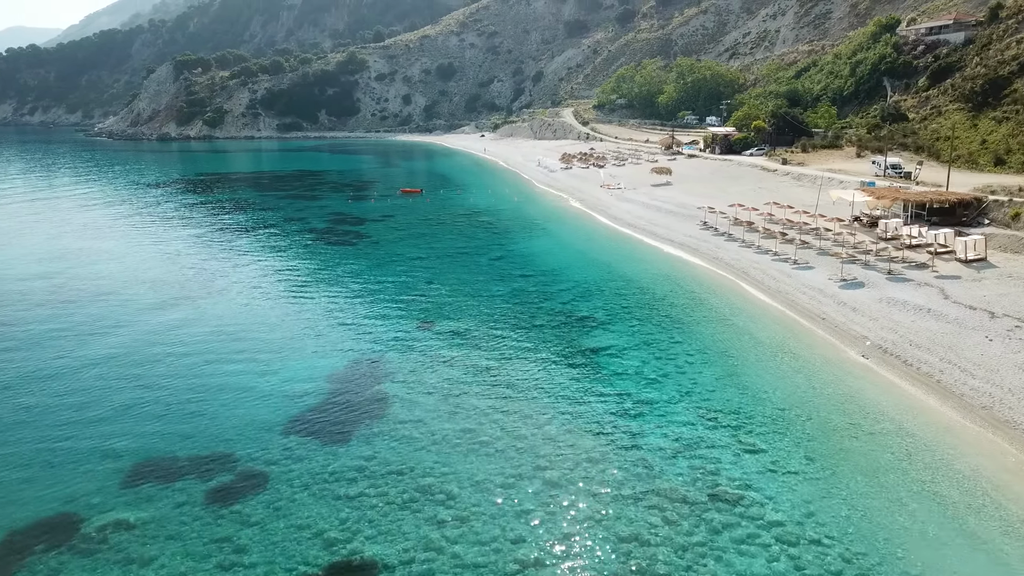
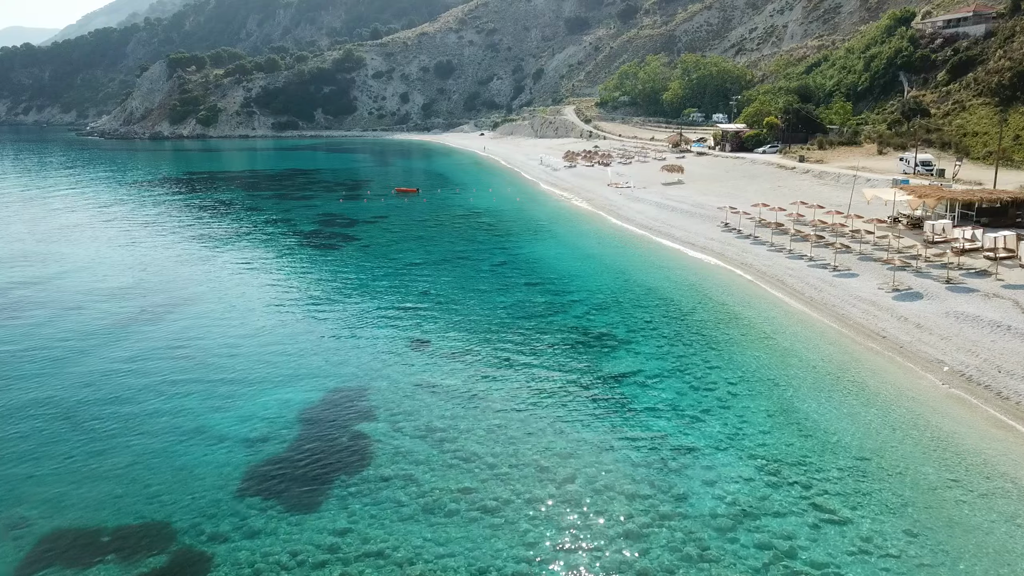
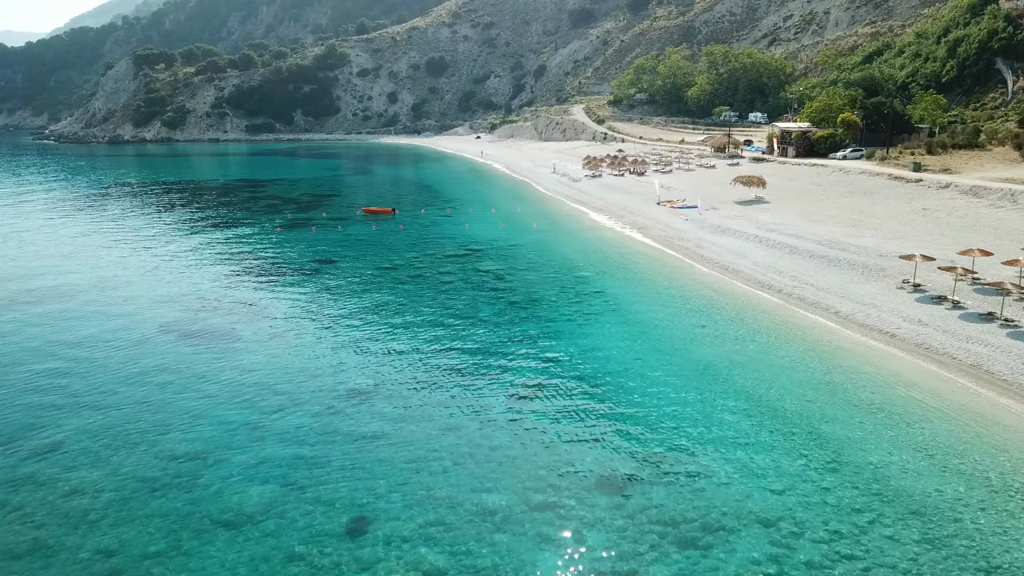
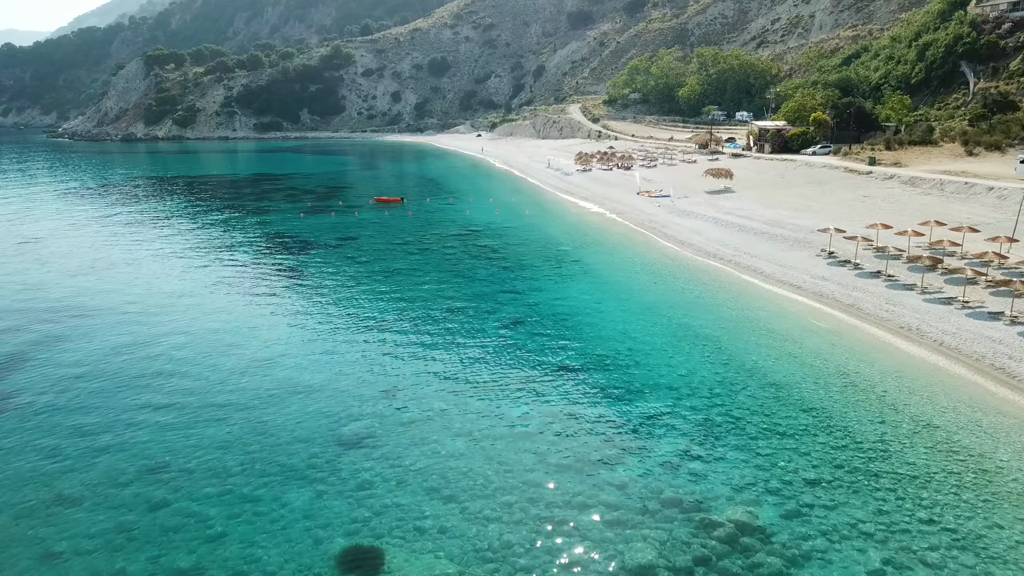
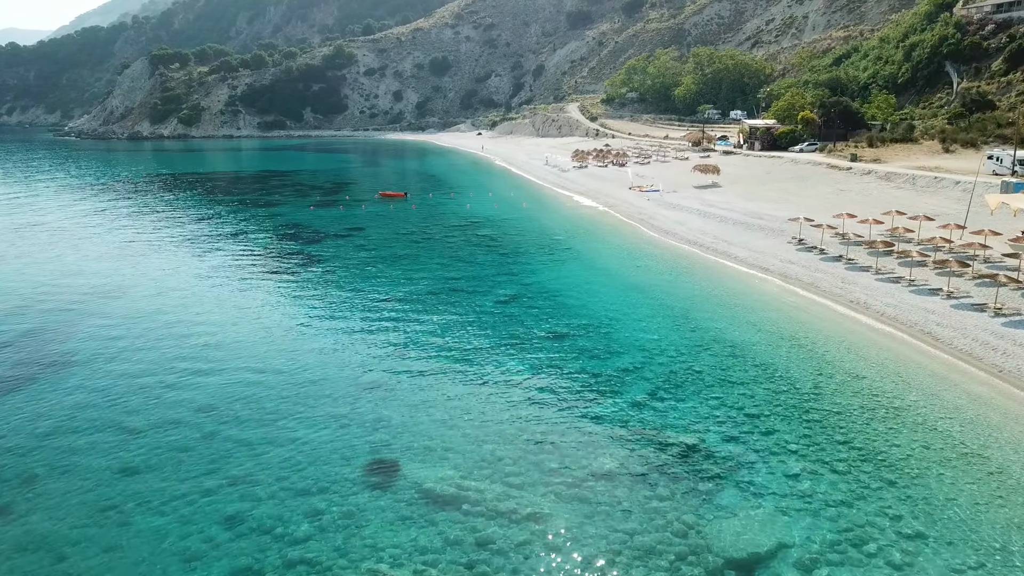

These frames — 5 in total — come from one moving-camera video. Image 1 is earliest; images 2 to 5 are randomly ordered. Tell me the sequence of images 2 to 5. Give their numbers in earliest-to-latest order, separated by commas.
2, 5, 4, 3
